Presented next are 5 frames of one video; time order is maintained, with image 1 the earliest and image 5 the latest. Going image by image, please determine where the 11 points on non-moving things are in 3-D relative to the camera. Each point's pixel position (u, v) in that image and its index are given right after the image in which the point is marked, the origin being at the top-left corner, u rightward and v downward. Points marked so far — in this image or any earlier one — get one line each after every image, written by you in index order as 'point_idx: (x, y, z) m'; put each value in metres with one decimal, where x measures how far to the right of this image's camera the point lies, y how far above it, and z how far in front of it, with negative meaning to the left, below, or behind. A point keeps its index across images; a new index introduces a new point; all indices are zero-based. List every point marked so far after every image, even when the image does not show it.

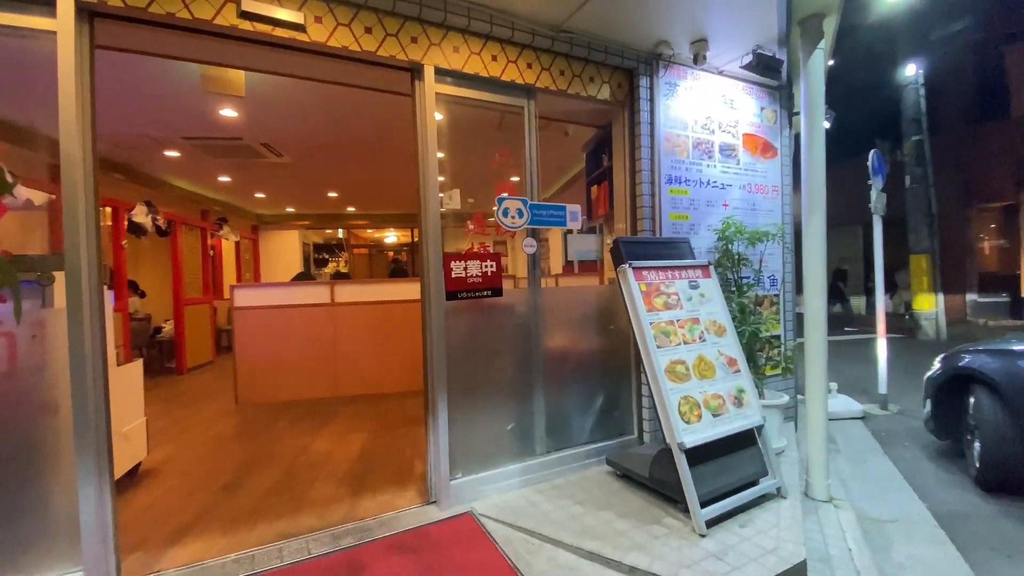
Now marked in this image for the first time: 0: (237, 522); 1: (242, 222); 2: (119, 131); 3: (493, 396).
0: (-1.7, -1.4, +2.9) m
1: (-6.1, +1.5, +10.7) m
2: (-4.3, +1.7, +5.2) m
3: (-0.1, -0.7, +3.2) m
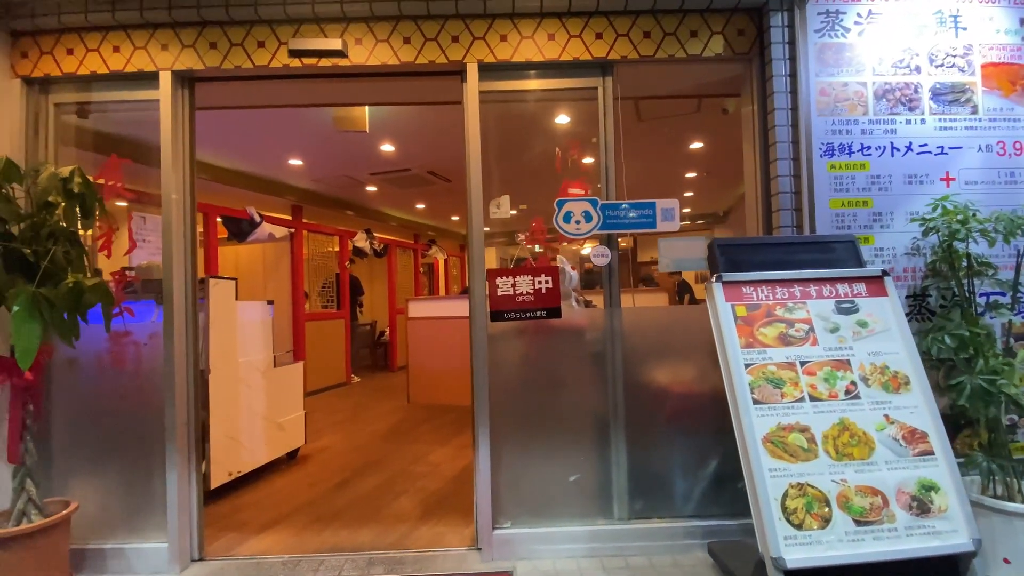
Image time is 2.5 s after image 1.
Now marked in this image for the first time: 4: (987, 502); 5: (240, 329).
0: (-1.3, -1.5, +3.1) m
1: (-1.6, +1.2, +12.1) m
2: (-2.5, +1.5, +6.4) m
3: (+0.2, -0.8, +2.7) m
4: (+2.2, -1.0, +2.2) m
5: (-2.2, -0.3, +3.8) m
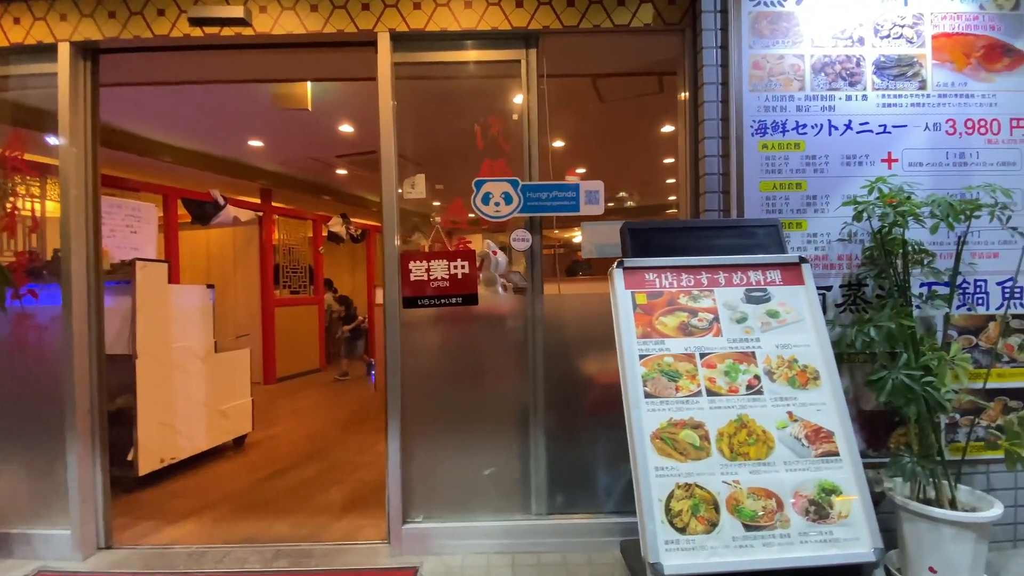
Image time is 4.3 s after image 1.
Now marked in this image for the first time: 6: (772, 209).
0: (-1.7, -1.4, +3.0) m
1: (-1.9, +1.5, +12.0) m
2: (-2.9, +1.7, +6.3) m
3: (-0.2, -0.8, +2.5) m
4: (+1.7, -0.9, +2.0) m
5: (-2.6, -0.2, +3.7) m
6: (+1.3, +0.4, +2.3) m
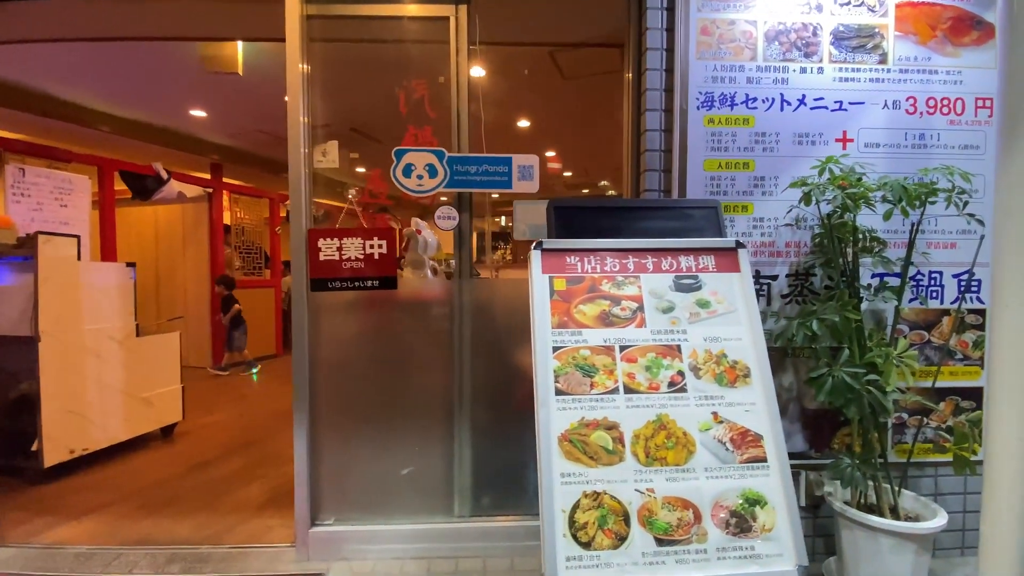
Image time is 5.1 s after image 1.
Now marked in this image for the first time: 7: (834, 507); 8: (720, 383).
0: (-2.2, -1.3, +2.8) m
1: (-2.5, +1.9, +11.7) m
2: (-3.3, +2.0, +5.9) m
3: (-0.6, -0.7, +2.3) m
4: (+1.3, -0.9, +1.9) m
5: (-3.0, 0.0, +3.4) m
6: (+0.9, +0.4, +2.1) m
7: (+1.3, -0.9, +2.0) m
8: (+0.7, -0.3, +1.6) m
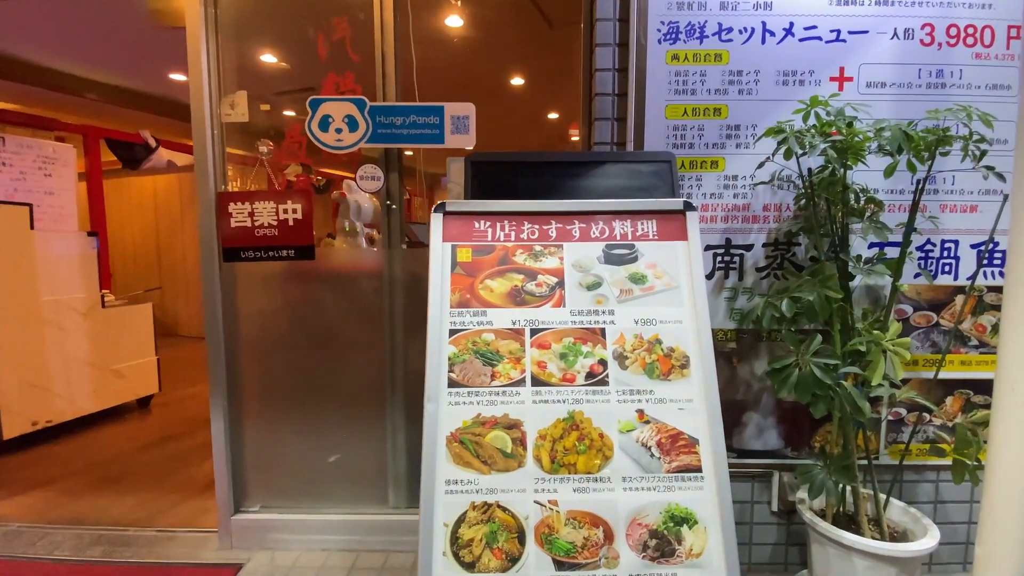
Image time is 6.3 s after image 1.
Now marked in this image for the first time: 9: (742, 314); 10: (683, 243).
0: (-2.4, -1.1, +2.7) m
1: (-2.3, +2.6, +11.4) m
2: (-3.4, +2.3, +5.7) m
3: (-0.9, -0.5, +2.1) m
4: (+1.0, -0.8, +1.6) m
5: (-3.2, +0.2, +3.3) m
6: (+0.6, +0.6, +1.8) m
7: (+1.0, -0.8, +1.7) m
8: (+0.4, -0.2, +1.3) m
9: (+0.9, -0.1, +1.8) m
10: (+0.5, +0.1, +1.4) m
